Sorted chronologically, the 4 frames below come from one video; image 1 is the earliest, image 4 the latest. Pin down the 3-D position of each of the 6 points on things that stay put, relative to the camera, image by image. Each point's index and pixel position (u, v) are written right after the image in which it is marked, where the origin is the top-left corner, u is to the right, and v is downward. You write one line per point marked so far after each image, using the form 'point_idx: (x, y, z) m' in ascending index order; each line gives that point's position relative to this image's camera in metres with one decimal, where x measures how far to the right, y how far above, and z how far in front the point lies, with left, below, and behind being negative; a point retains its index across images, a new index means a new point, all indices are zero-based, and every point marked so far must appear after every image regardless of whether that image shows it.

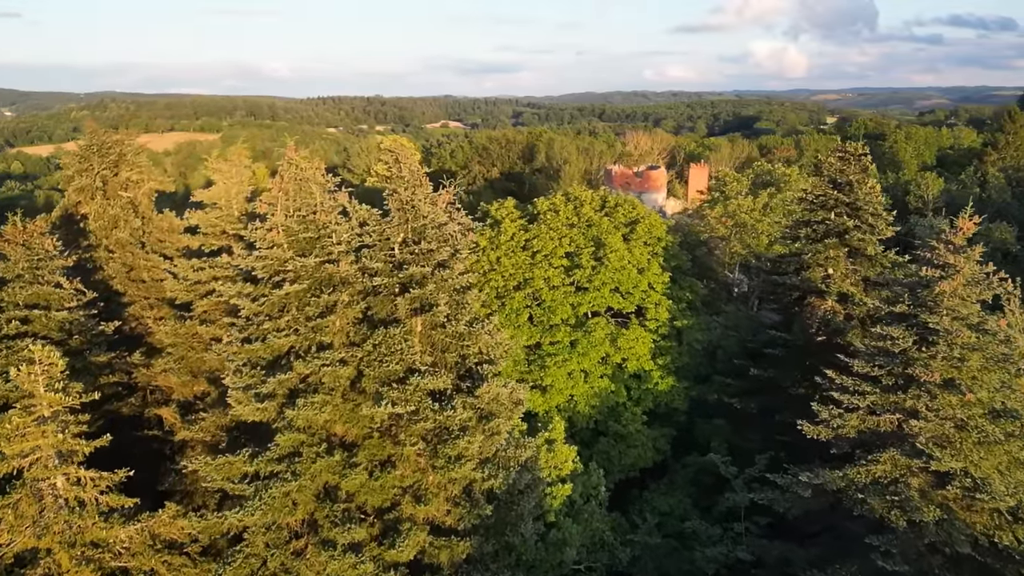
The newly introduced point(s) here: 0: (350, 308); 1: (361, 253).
0: (-3.0, -0.4, +14.1) m
1: (-2.8, +0.6, +14.6) m
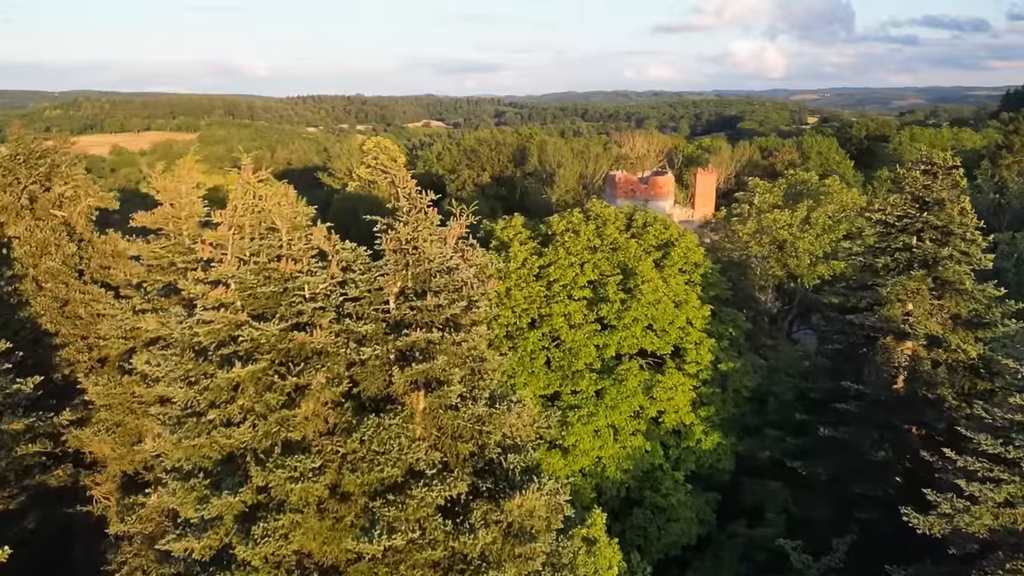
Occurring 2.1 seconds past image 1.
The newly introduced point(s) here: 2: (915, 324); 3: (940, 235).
0: (-2.4, -1.3, +10.2) m
1: (-2.3, -0.4, +10.7) m
2: (+8.8, -0.8, +16.9) m
3: (+9.5, +1.2, +17.3) m
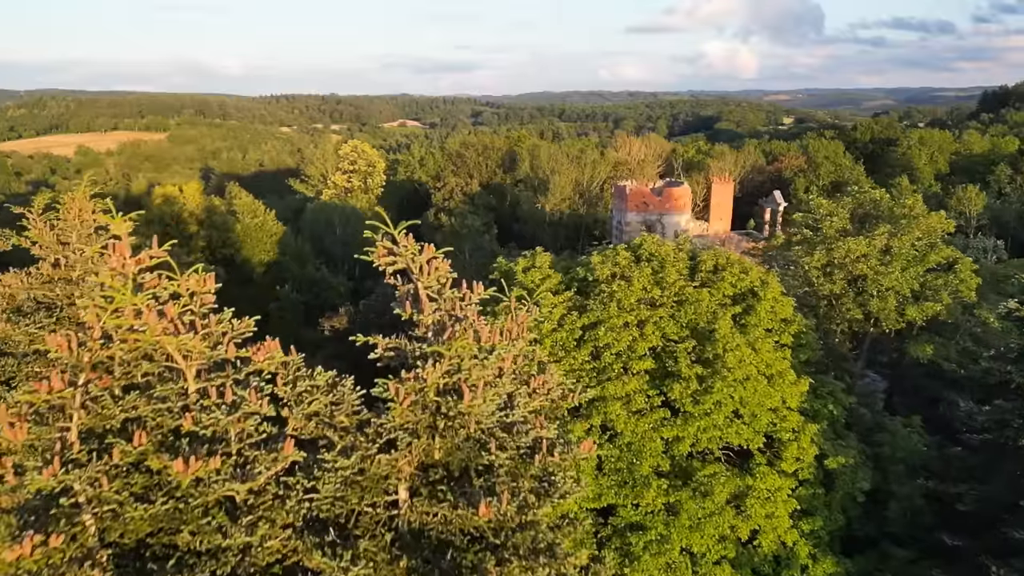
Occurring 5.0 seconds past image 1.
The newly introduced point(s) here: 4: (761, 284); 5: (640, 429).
0: (-1.5, -2.7, +4.9) m
1: (-1.4, -1.7, +5.4) m
2: (+9.5, -2.1, +12.0) m
3: (+10.2, -0.1, +12.4) m
4: (+5.1, +0.1, +16.0) m
5: (+2.3, -2.5, +13.8) m
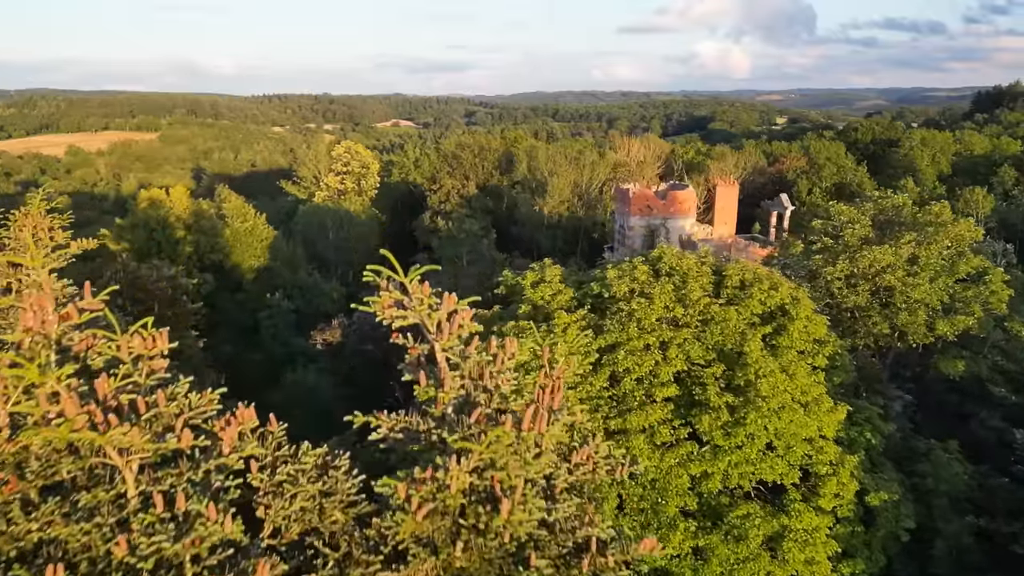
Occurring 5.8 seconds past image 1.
0: (-1.2, -3.0, +3.6) m
1: (-1.1, -2.0, +4.1) m
2: (+9.7, -2.4, +10.7) m
3: (+10.4, -0.4, +11.2) m
4: (+5.3, -0.3, +14.7) m
5: (+2.5, -2.8, +12.5) m
